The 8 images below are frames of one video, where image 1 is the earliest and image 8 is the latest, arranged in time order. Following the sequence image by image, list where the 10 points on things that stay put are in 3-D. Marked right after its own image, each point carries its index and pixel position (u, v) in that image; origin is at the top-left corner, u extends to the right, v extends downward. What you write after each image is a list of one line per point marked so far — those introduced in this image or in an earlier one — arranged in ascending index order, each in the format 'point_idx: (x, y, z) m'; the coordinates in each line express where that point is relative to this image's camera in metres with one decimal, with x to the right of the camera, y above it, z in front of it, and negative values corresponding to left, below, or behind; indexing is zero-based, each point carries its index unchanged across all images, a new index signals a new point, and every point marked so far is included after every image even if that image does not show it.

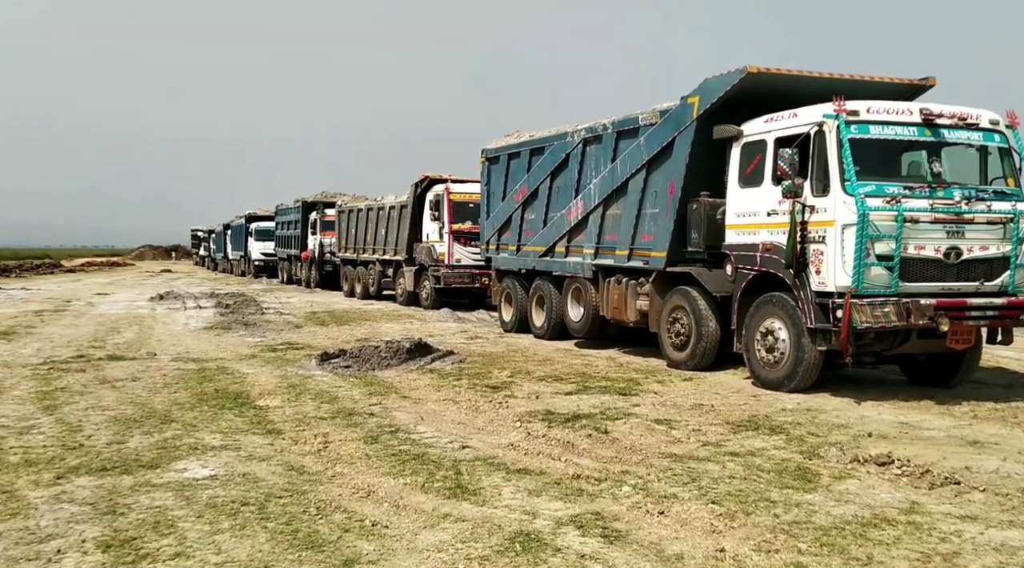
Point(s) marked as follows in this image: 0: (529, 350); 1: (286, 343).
0: (+0.2, -0.9, +13.4) m
1: (-3.5, -0.9, +14.5) m
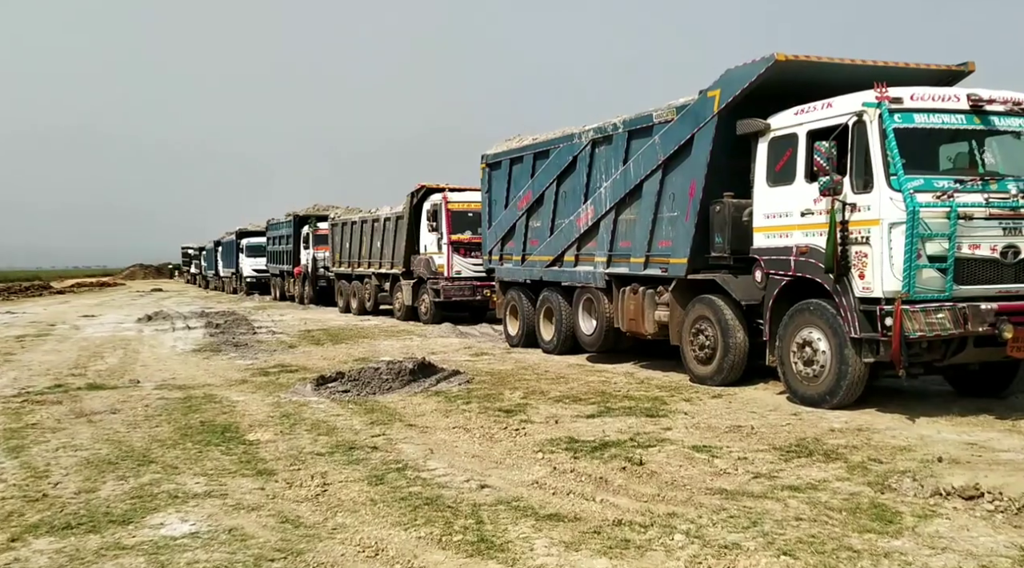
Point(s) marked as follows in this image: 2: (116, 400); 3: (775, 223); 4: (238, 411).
0: (+0.4, -1.1, +12.6) m
1: (-3.4, -1.2, +13.6) m
2: (-4.5, -1.3, +10.7) m
3: (+2.6, +0.6, +9.3) m
4: (-2.8, -1.3, +9.7) m
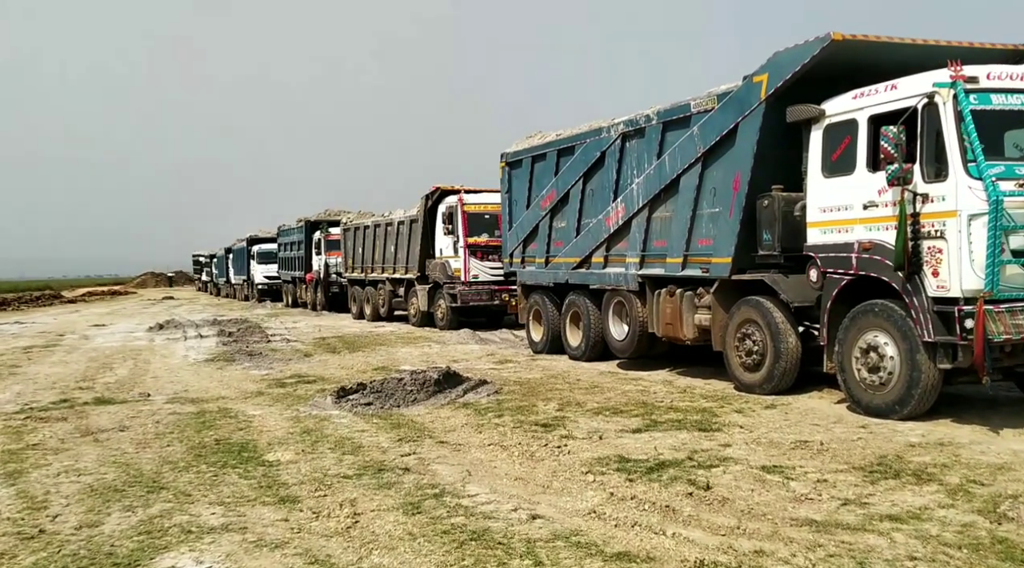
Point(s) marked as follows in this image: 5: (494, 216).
0: (+0.7, -1.1, +11.9) m
1: (-3.0, -1.3, +12.9) m
2: (-4.1, -1.4, +10.1) m
3: (+2.9, +0.6, +8.6) m
4: (-2.5, -1.4, +9.0) m
5: (-0.4, +1.4, +19.8) m
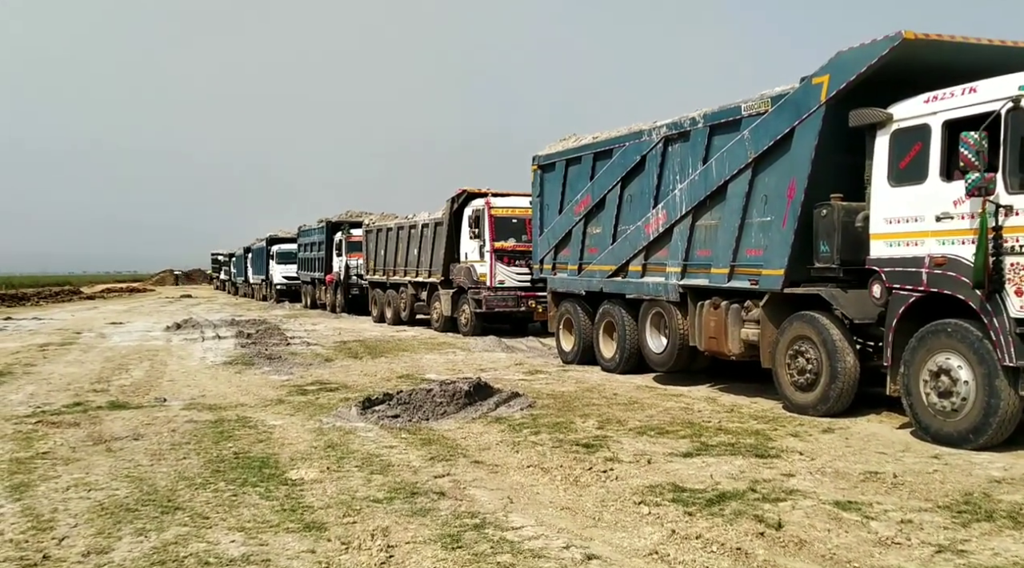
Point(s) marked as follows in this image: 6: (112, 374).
0: (+1.1, -1.2, +11.3) m
1: (-2.6, -1.3, +12.4) m
2: (-3.8, -1.4, +9.6) m
3: (+3.3, +0.5, +8.0) m
4: (-2.1, -1.4, +8.5) m
5: (+0.2, +1.3, +19.3) m
6: (-6.0, -1.4, +14.3) m
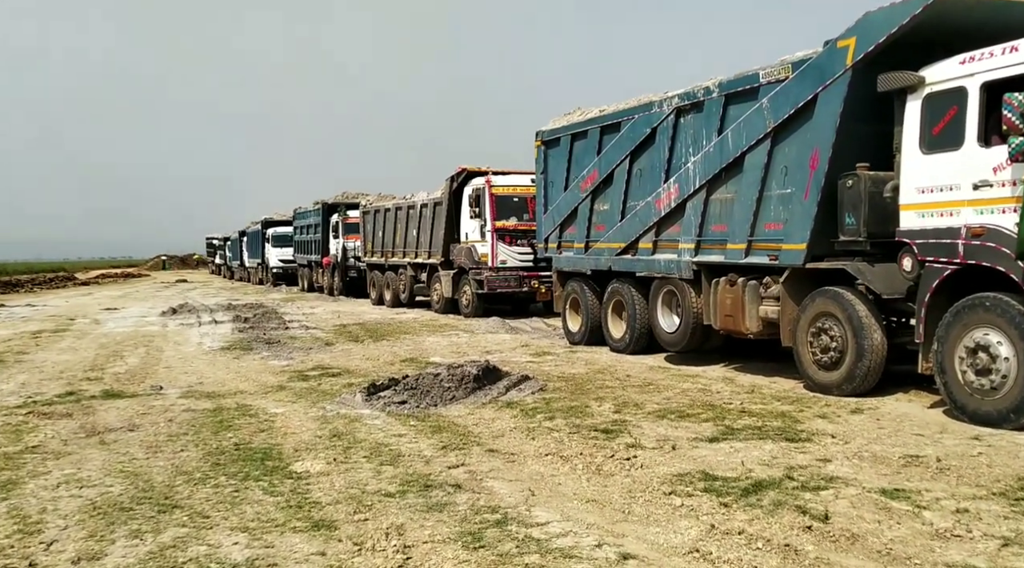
0: (+1.2, -1.0, +10.9) m
1: (-2.5, -1.1, +12.0) m
2: (-3.7, -1.3, +9.2) m
3: (+3.4, +0.7, +7.6) m
4: (-2.0, -1.2, +8.1) m
5: (+0.2, +1.7, +18.9) m
6: (-6.0, -1.1, +13.9) m
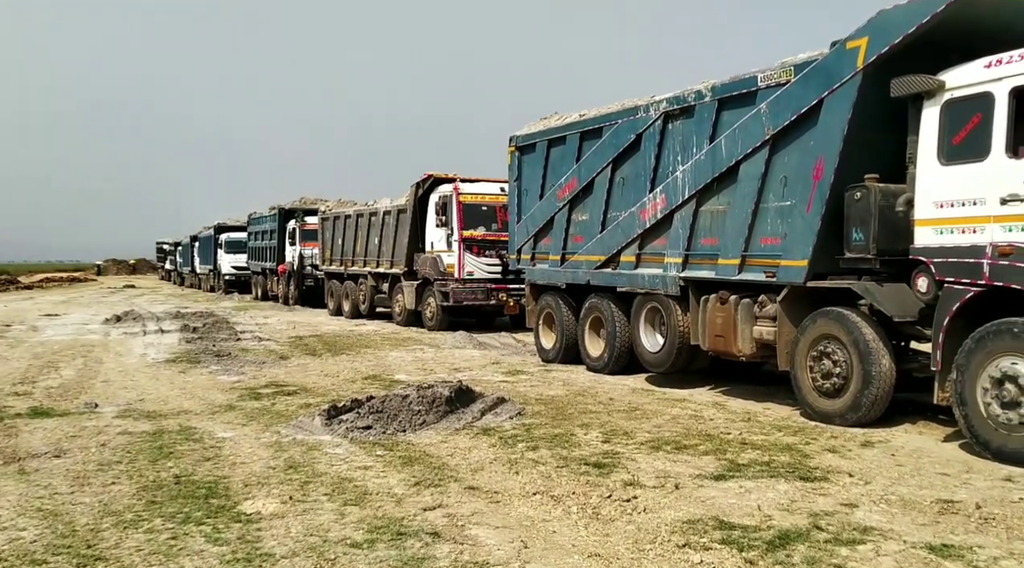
0: (+0.9, -1.2, +10.2) m
1: (-2.8, -1.2, +11.1) m
2: (-3.9, -1.3, +8.2) m
3: (+3.2, +0.5, +6.9) m
4: (-2.2, -1.3, +7.2) m
5: (-0.4, +1.5, +18.1) m
6: (-6.4, -1.2, +12.8) m
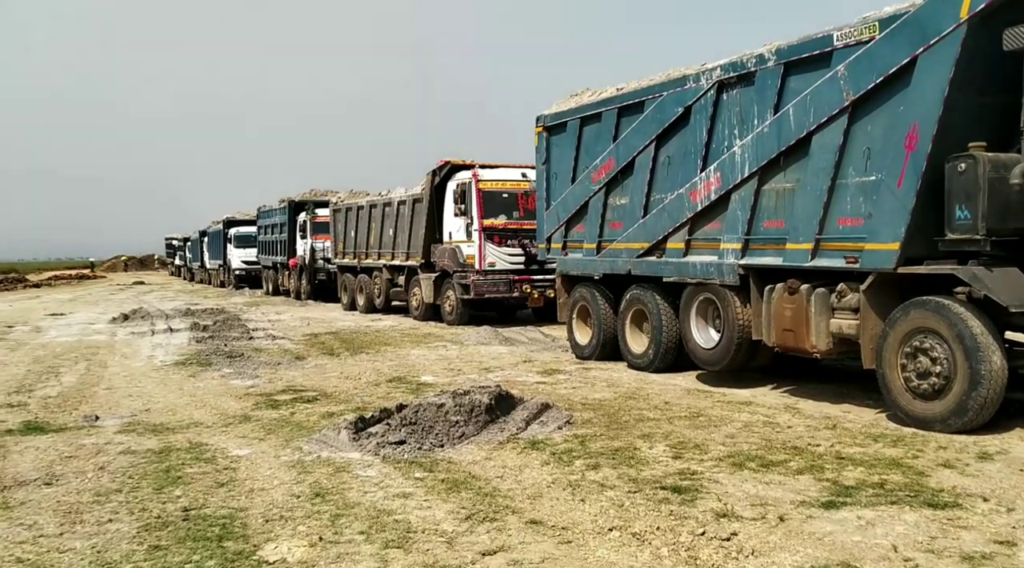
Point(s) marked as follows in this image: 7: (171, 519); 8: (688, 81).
0: (+1.3, -1.1, +9.2) m
1: (-2.4, -1.1, +10.1) m
2: (-3.5, -1.3, +7.3) m
3: (+3.6, +0.6, +5.9) m
4: (-1.8, -1.3, +6.2) m
5: (0.0, +1.6, +17.1) m
6: (-5.9, -1.2, +11.8) m
7: (-2.0, -1.3, +5.5) m
8: (+1.8, +2.1, +9.8) m
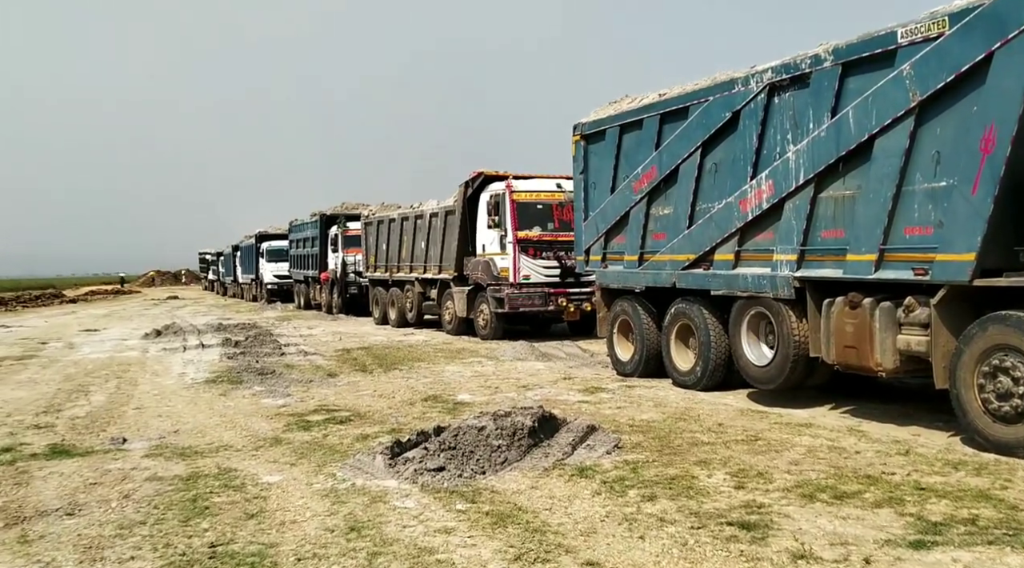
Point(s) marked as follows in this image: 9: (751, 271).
0: (+1.7, -1.2, +8.7) m
1: (-2.0, -1.3, +9.7) m
2: (-3.2, -1.5, +6.9) m
3: (+3.9, +0.5, +5.3) m
4: (-1.5, -1.4, +5.8) m
5: (+0.7, +1.4, +16.6) m
6: (-5.5, -1.4, +11.6) m
7: (-1.7, -1.4, +5.1) m
8: (+2.2, +2.0, +9.3) m
9: (+2.3, +0.1, +9.2) m
